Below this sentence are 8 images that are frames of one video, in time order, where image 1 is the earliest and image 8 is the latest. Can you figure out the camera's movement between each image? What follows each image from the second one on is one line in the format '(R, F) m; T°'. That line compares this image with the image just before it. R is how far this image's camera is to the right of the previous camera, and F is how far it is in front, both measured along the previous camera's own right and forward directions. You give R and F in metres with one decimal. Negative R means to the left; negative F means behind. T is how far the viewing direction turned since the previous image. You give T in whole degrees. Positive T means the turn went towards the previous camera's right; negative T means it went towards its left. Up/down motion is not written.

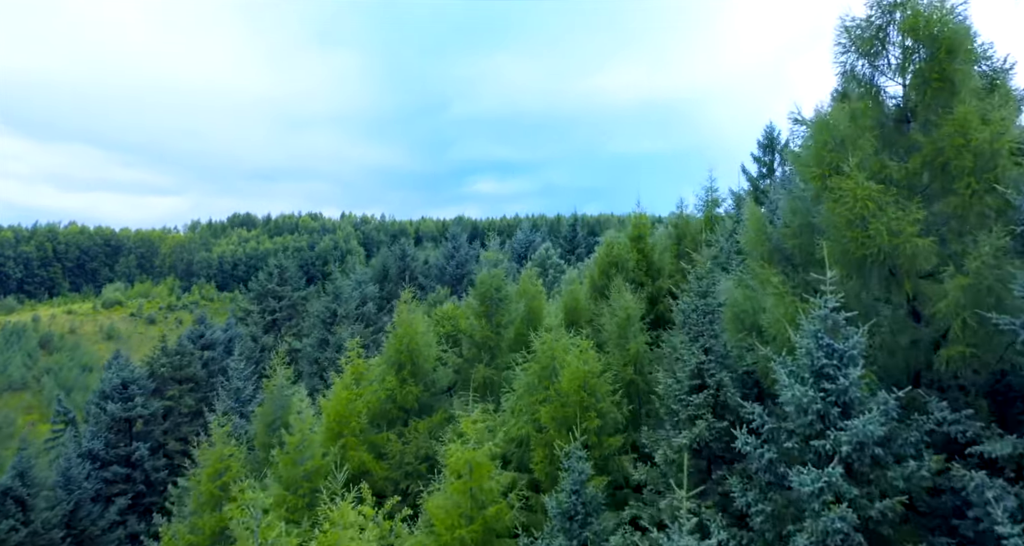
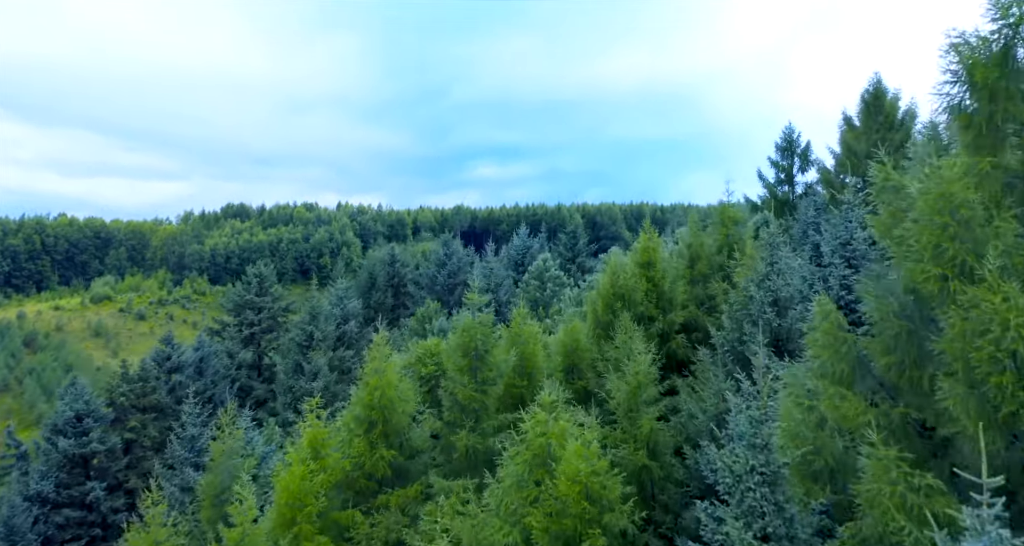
(+0.1, +1.6) m; 0°
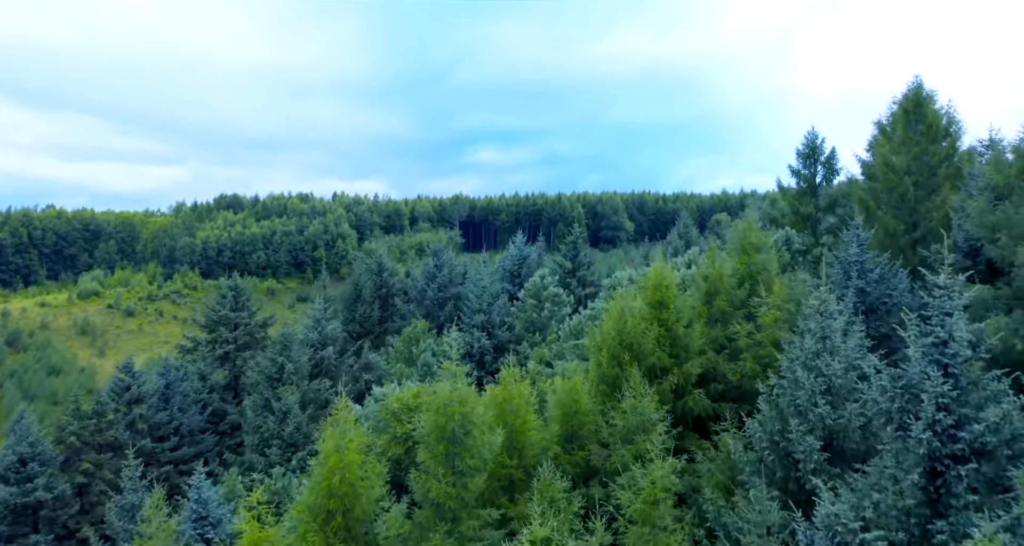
(+0.1, +1.6) m; 0°
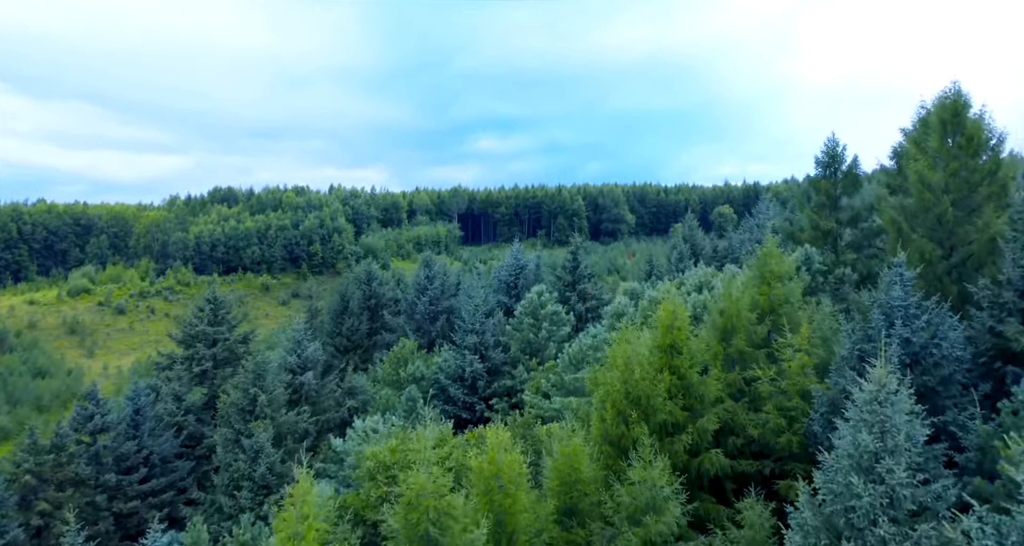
(+0.1, +1.2) m; 0°
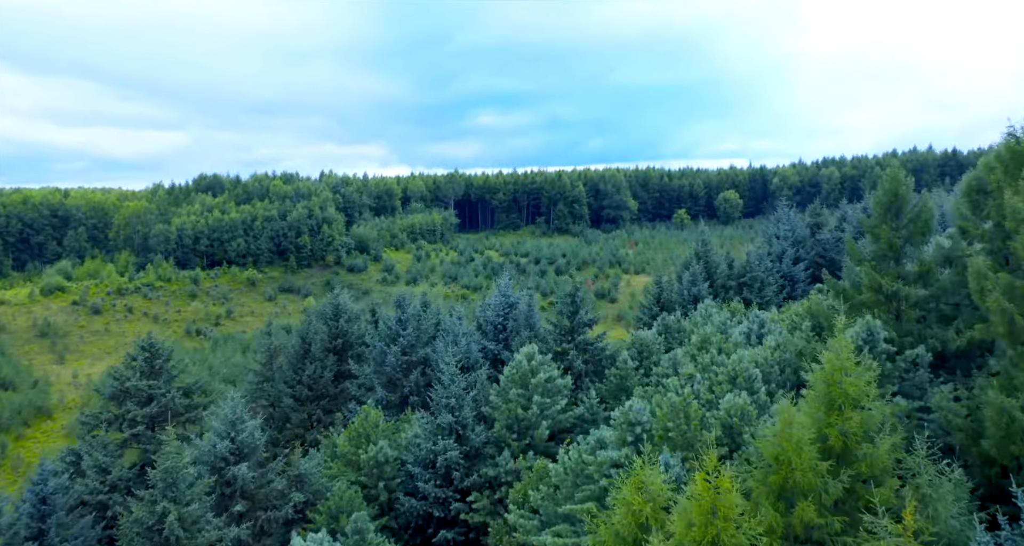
(+0.3, +2.9) m; 0°
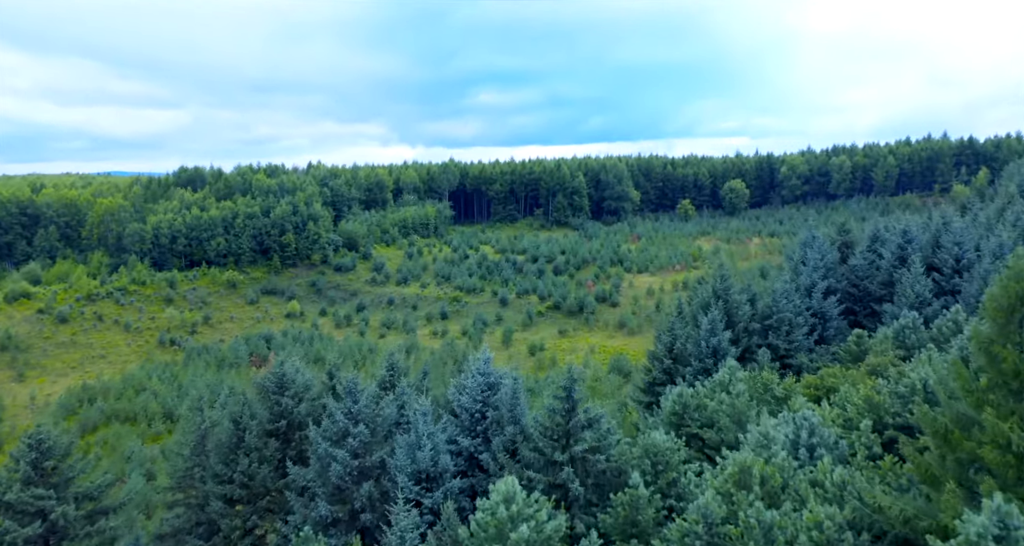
(+0.3, +3.4) m; 0°
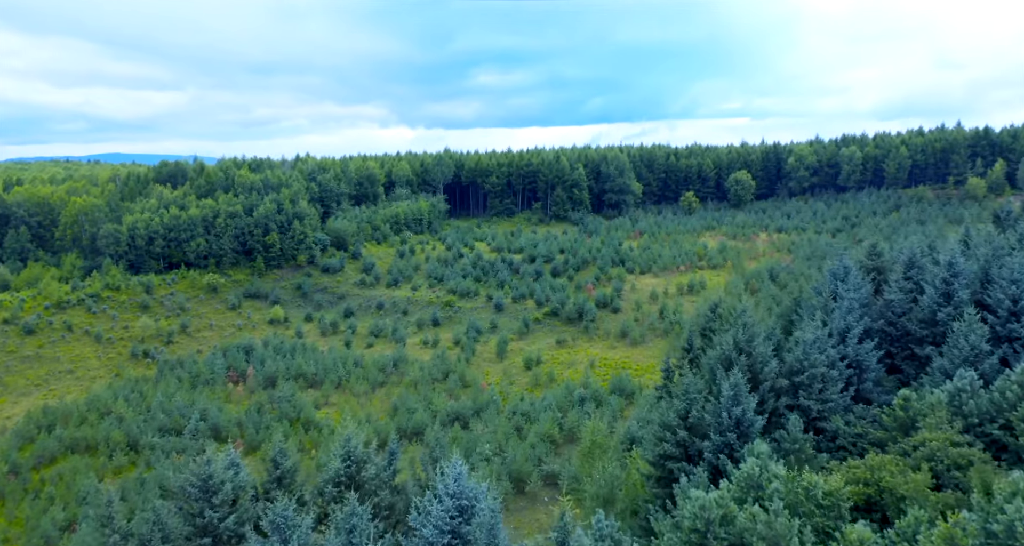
(+0.3, +3.0) m; 0°
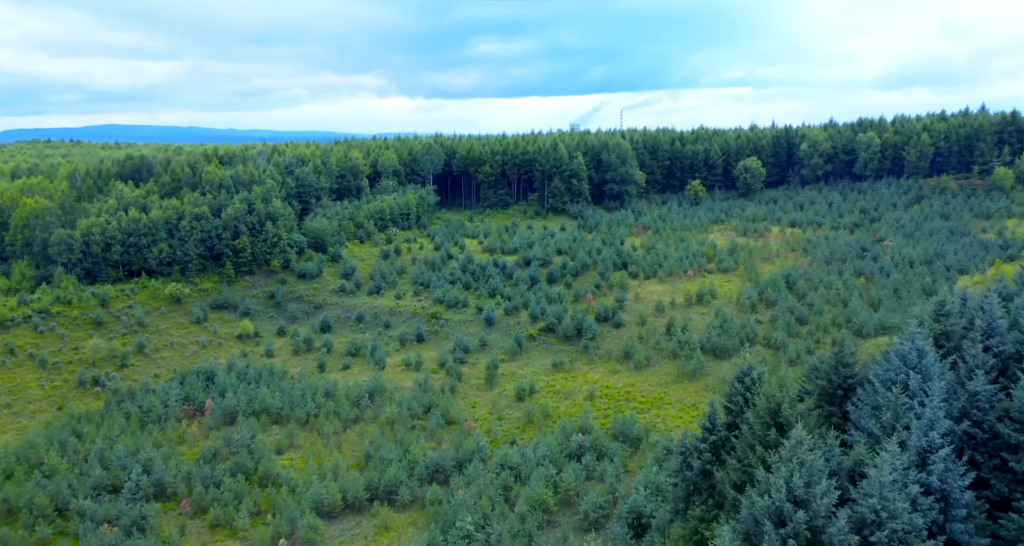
(+0.5, +4.9) m; 0°
